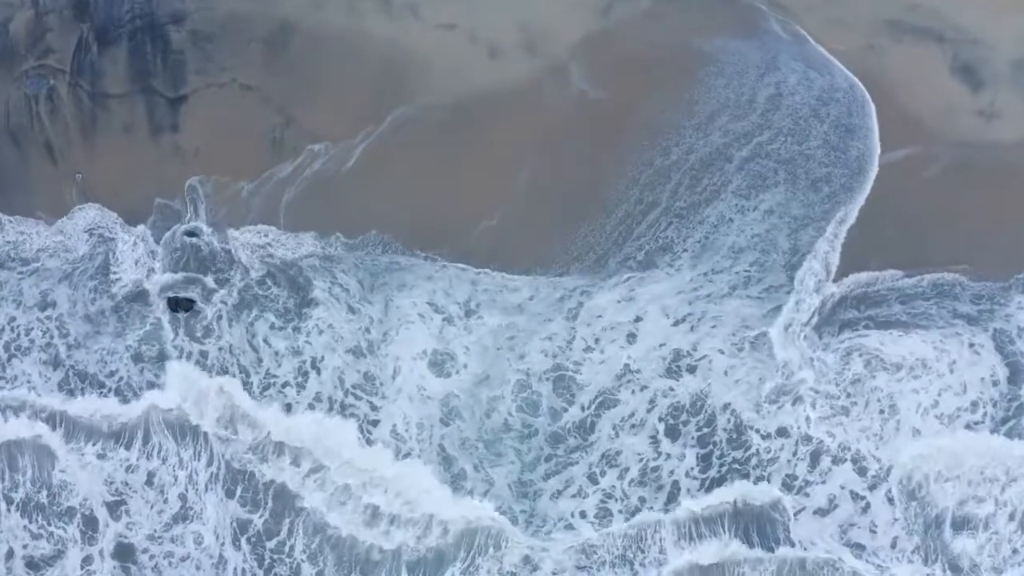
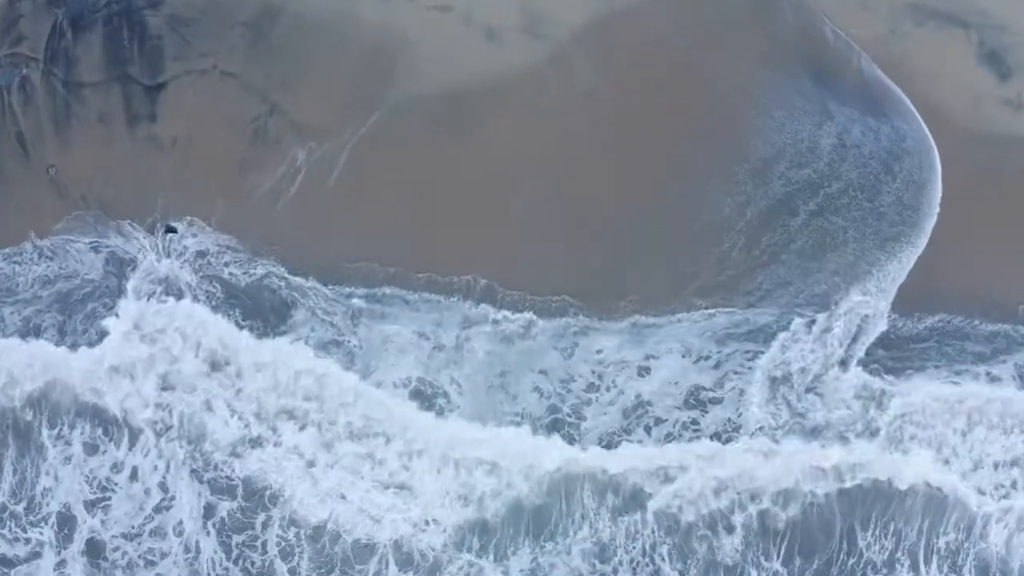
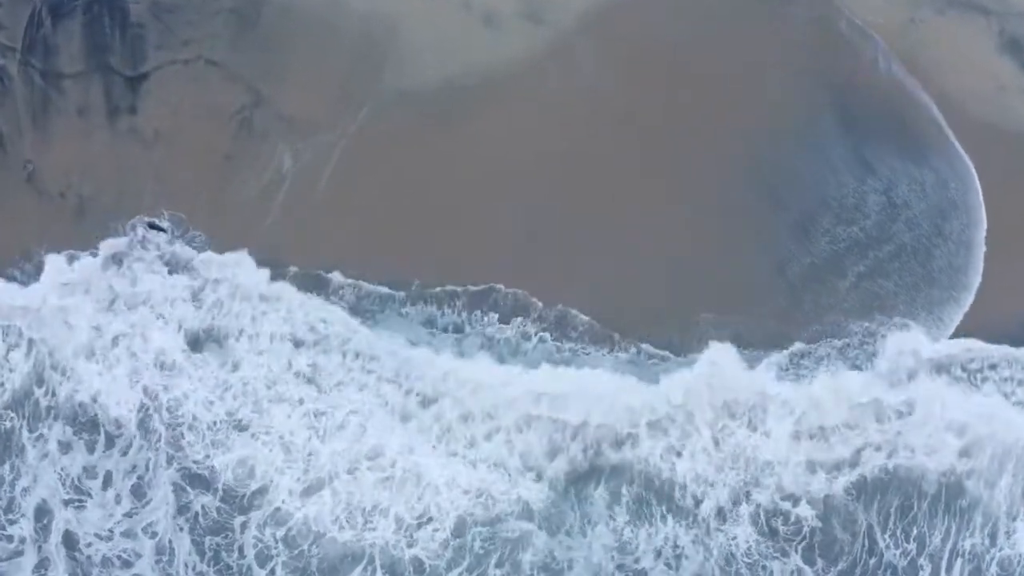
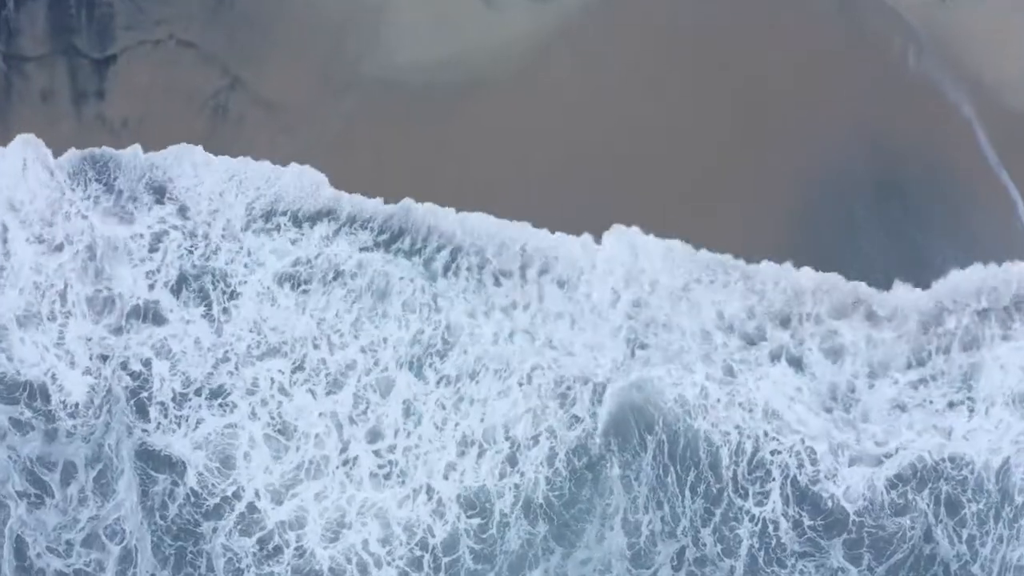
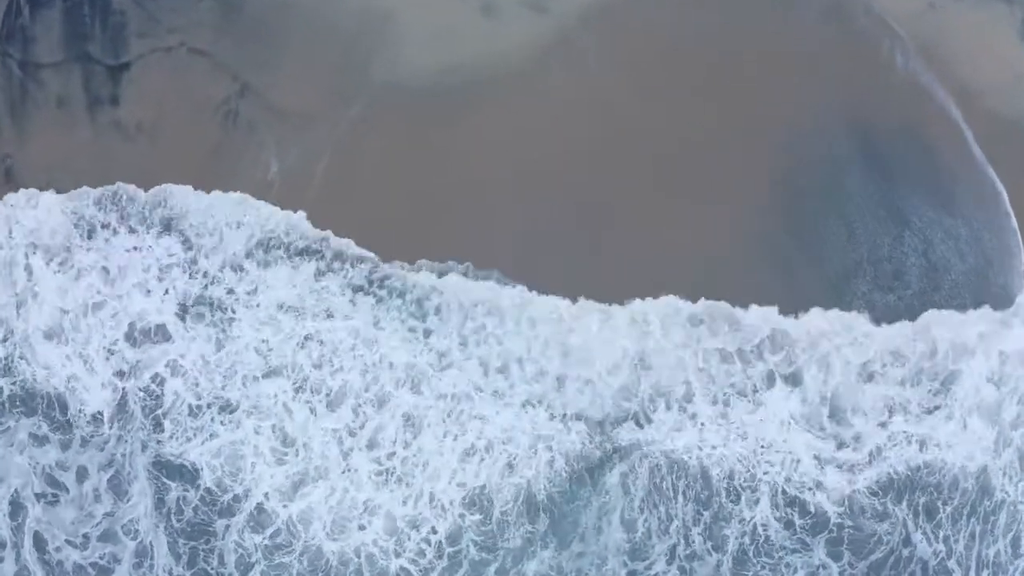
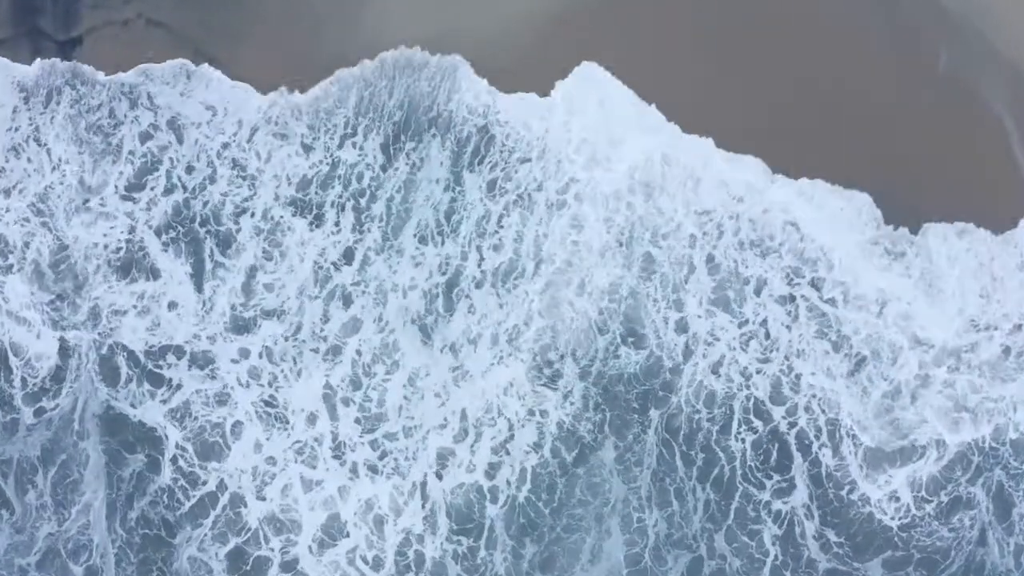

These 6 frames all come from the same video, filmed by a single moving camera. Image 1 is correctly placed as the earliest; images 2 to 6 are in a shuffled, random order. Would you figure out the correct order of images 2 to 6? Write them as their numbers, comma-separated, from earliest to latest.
2, 3, 5, 4, 6
